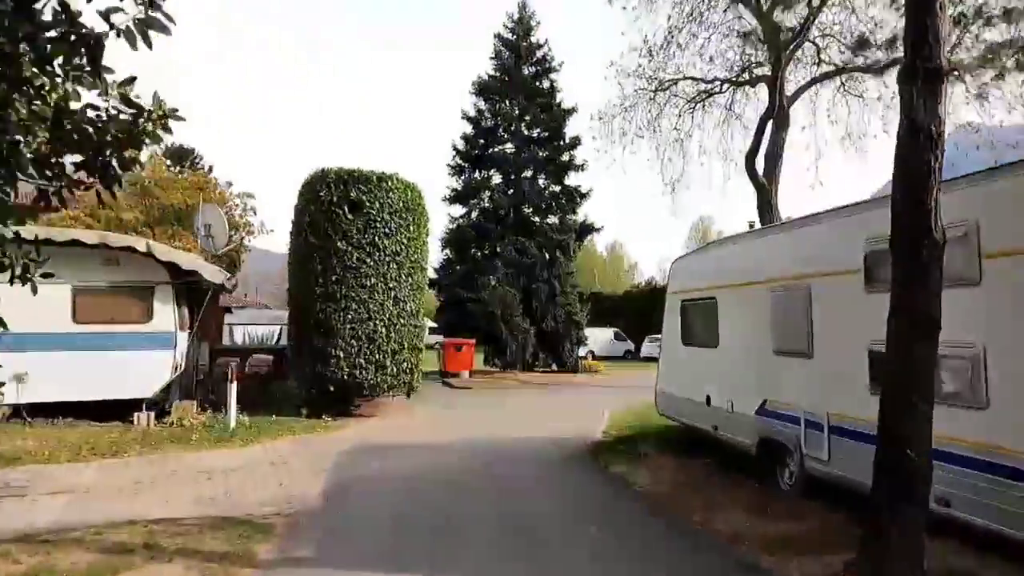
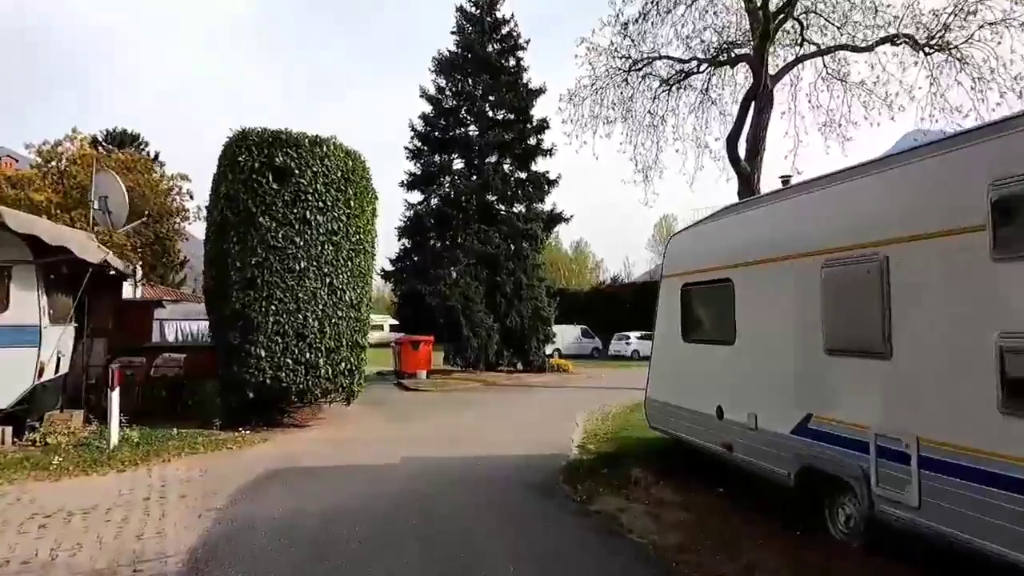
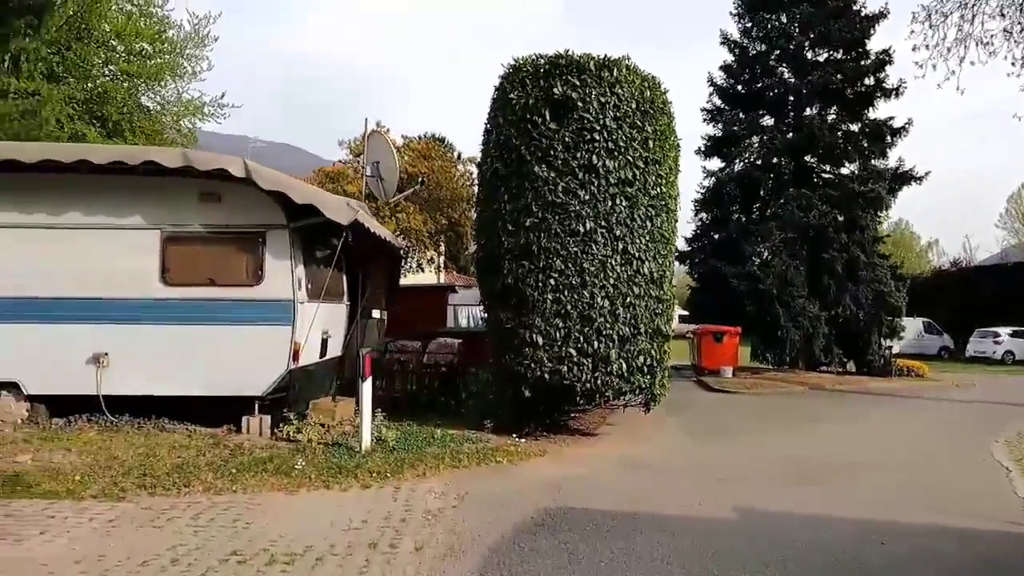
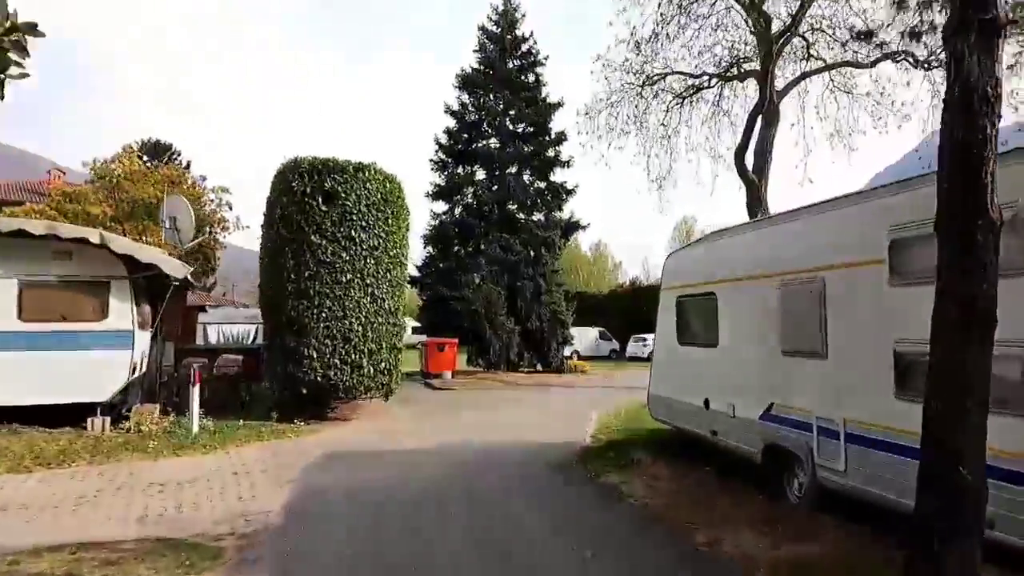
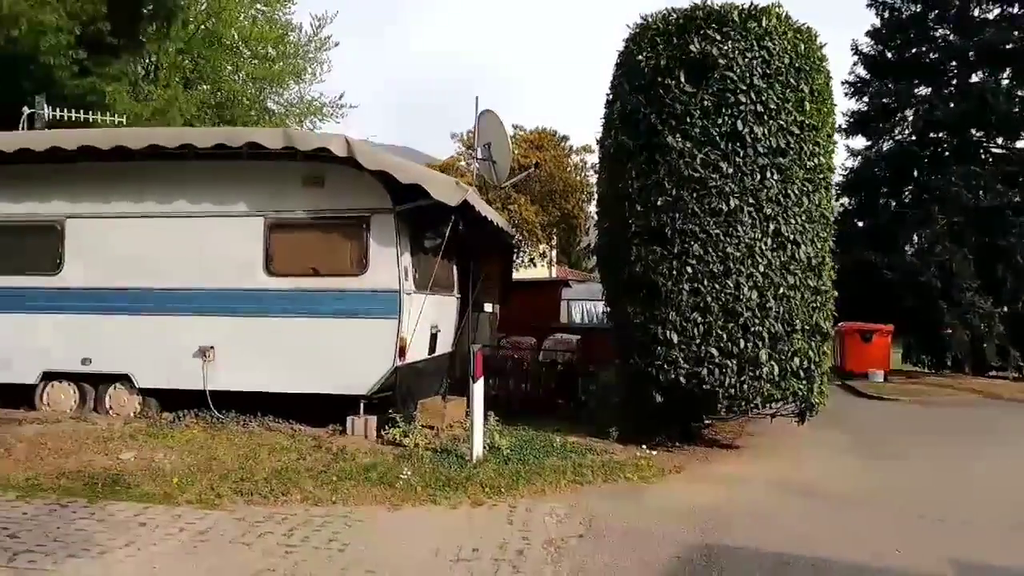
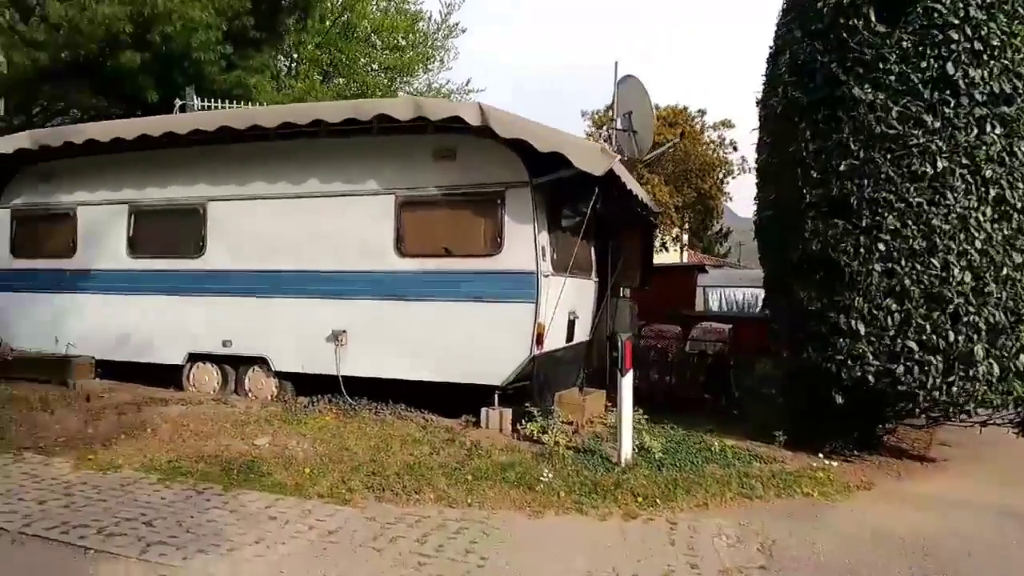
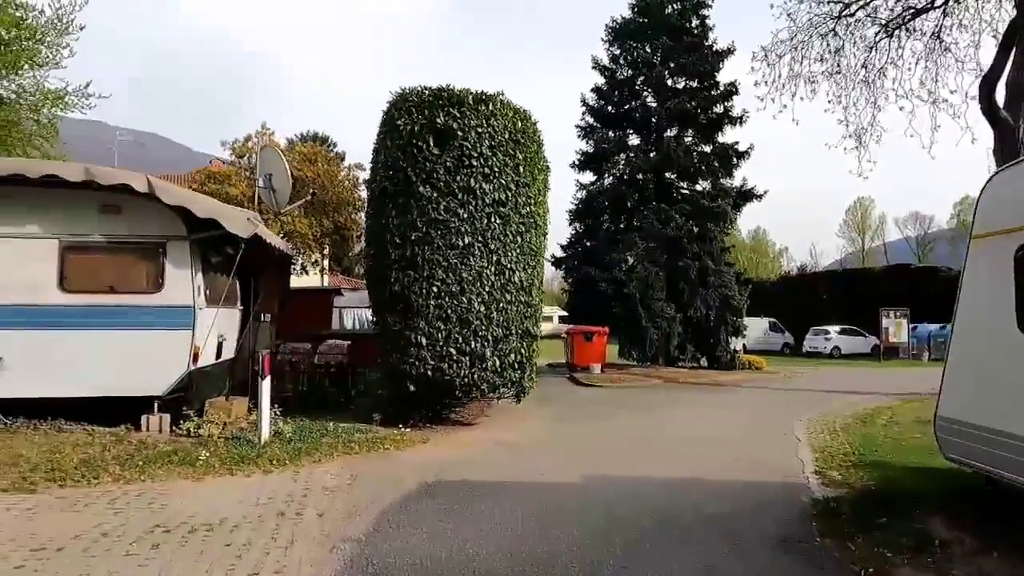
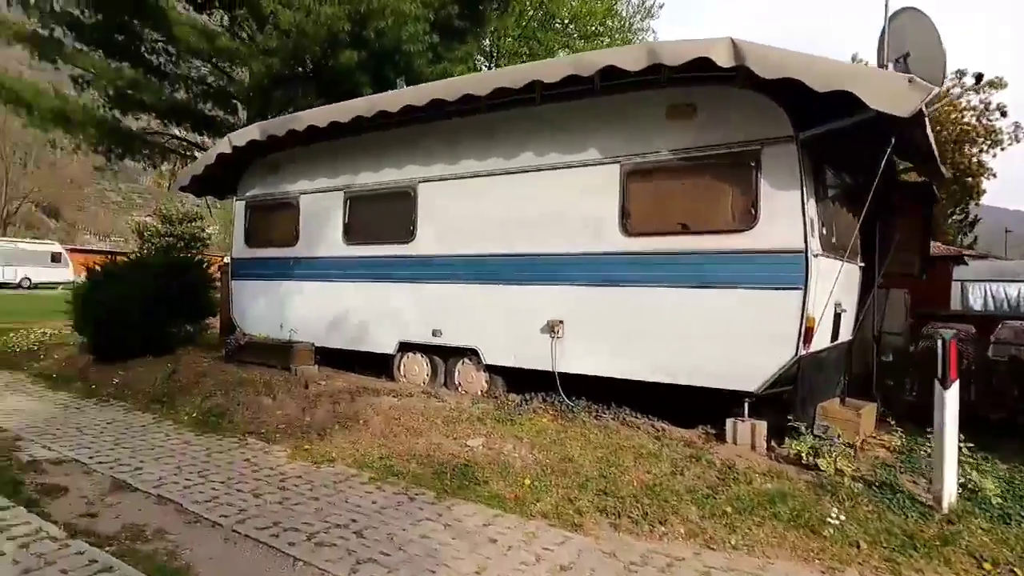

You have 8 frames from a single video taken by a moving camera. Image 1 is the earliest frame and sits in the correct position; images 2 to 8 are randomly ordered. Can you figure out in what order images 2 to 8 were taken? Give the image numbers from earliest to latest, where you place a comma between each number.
4, 2, 7, 3, 5, 6, 8
